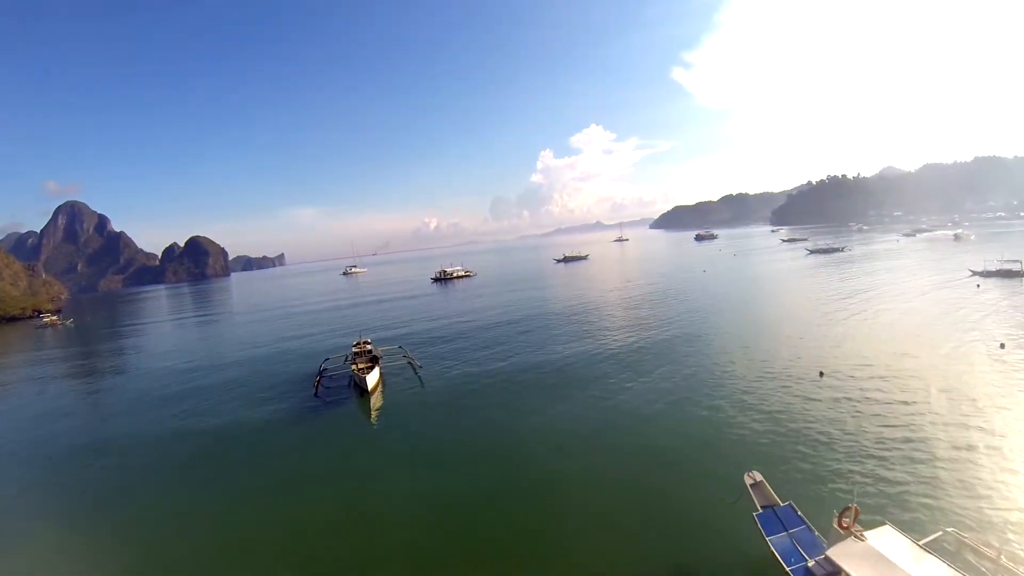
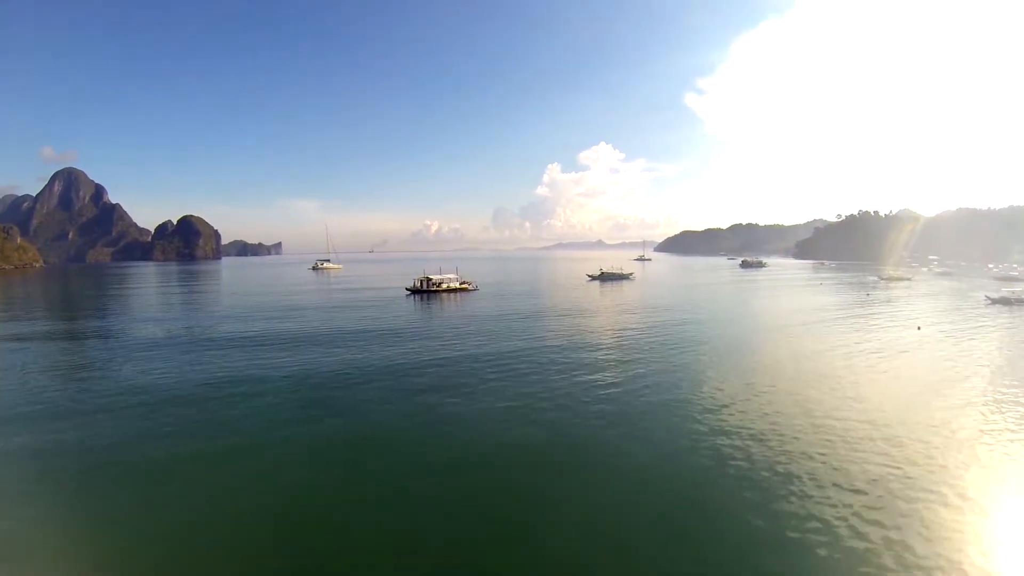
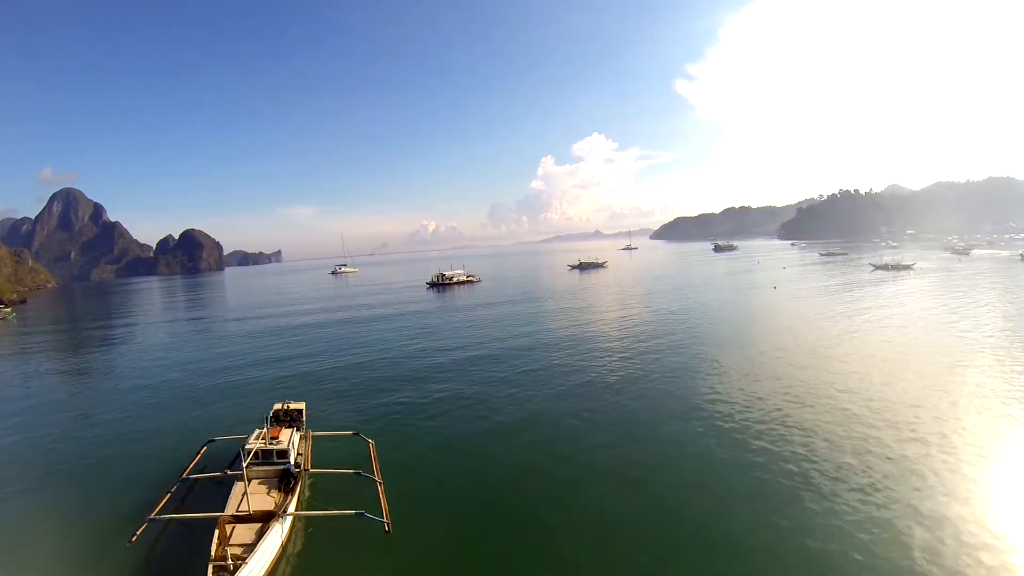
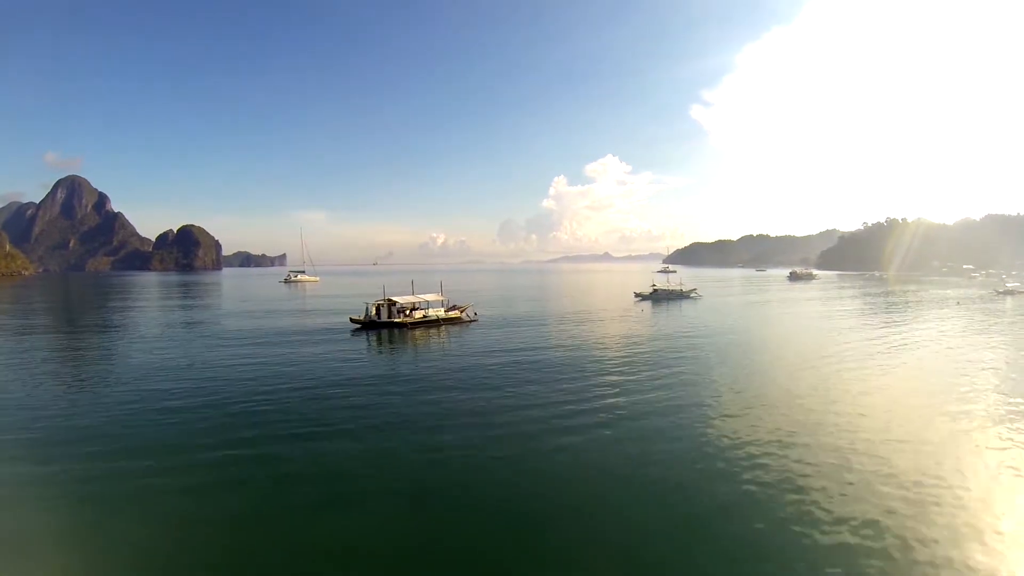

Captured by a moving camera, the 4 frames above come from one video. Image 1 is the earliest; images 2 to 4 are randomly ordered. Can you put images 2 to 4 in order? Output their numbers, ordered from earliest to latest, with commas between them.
3, 2, 4
